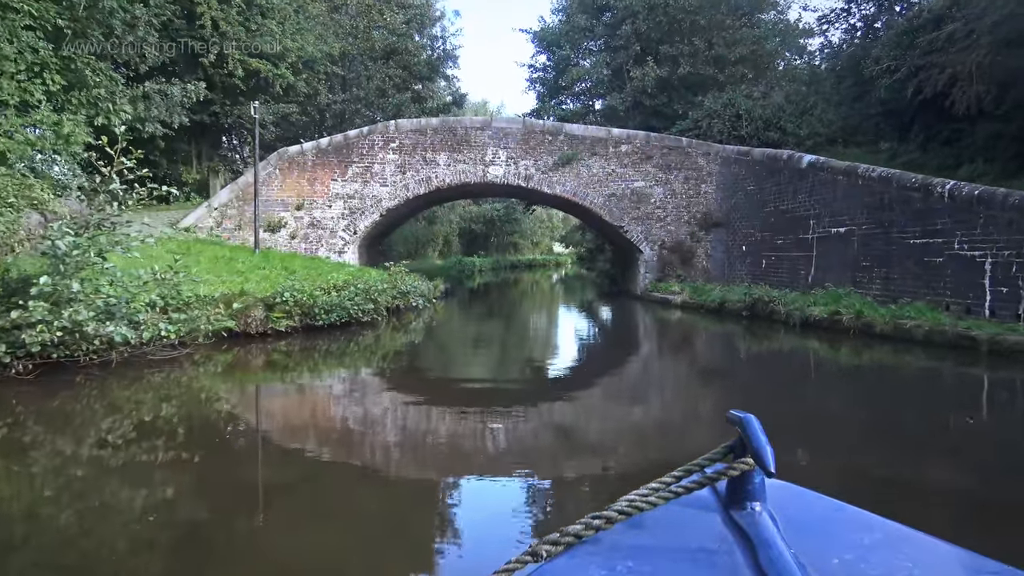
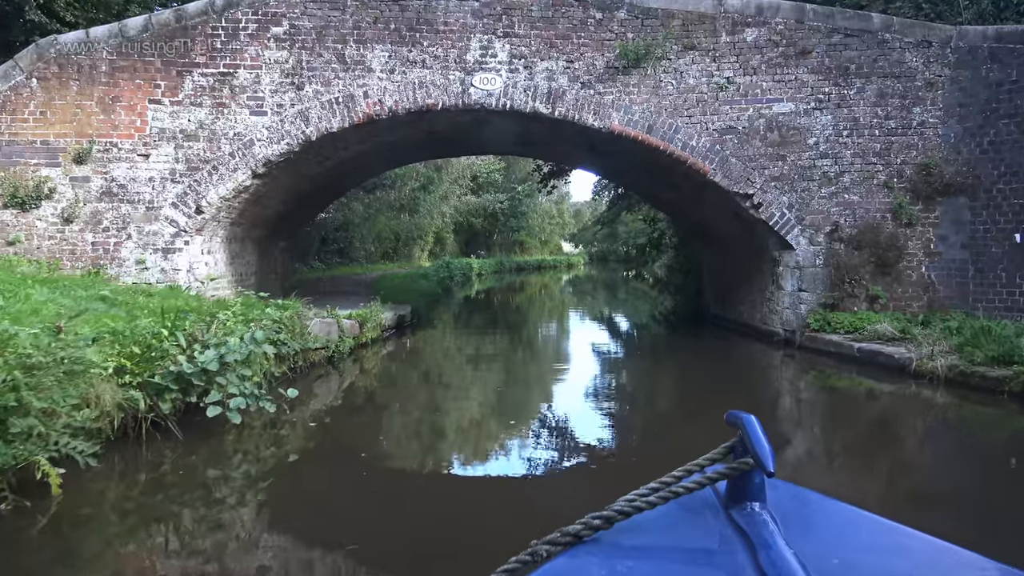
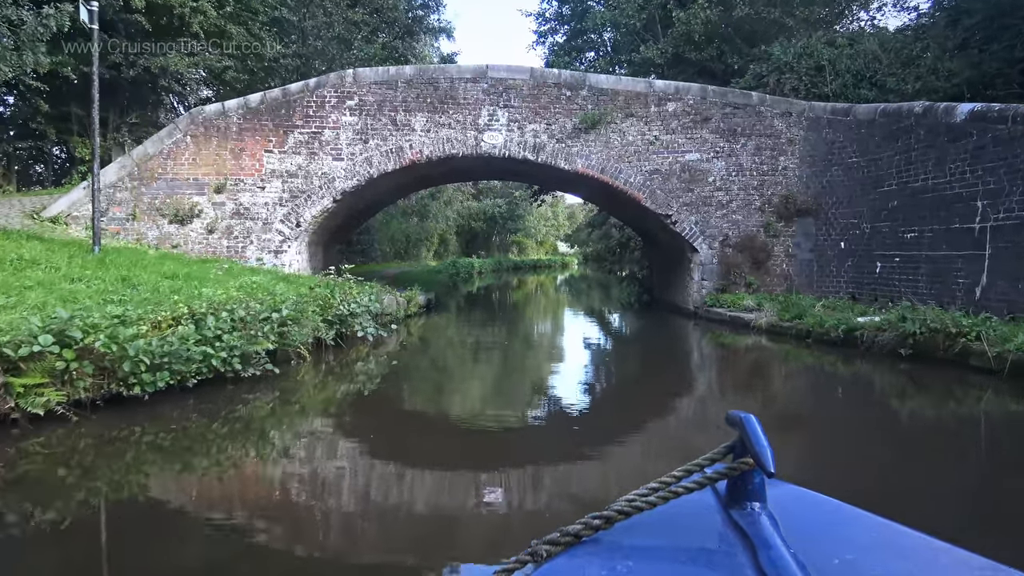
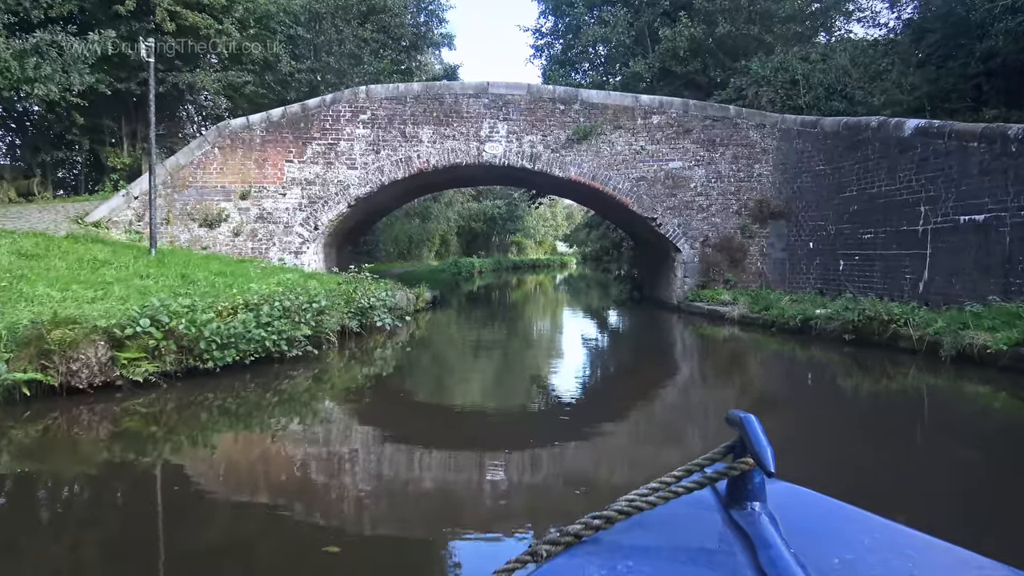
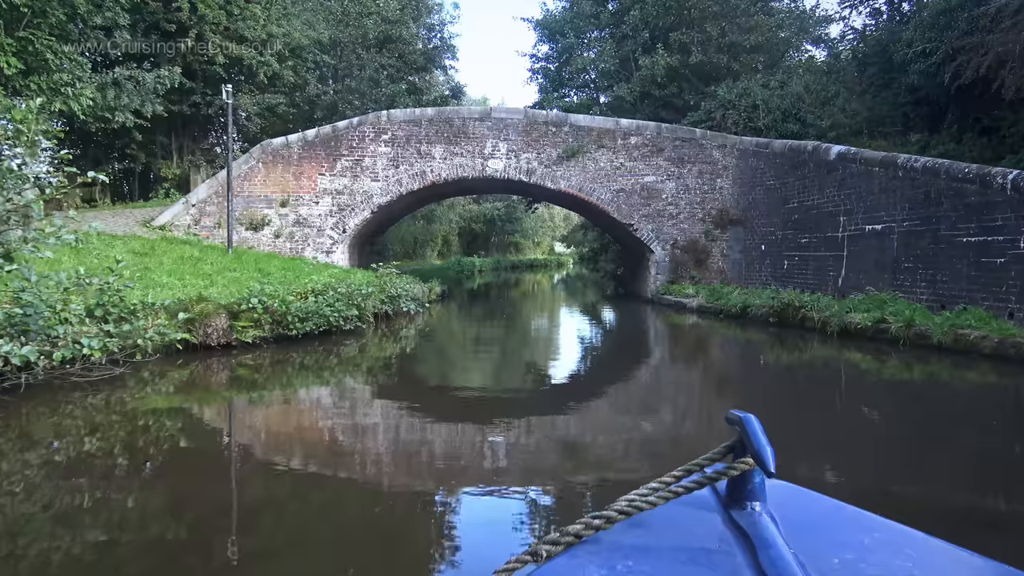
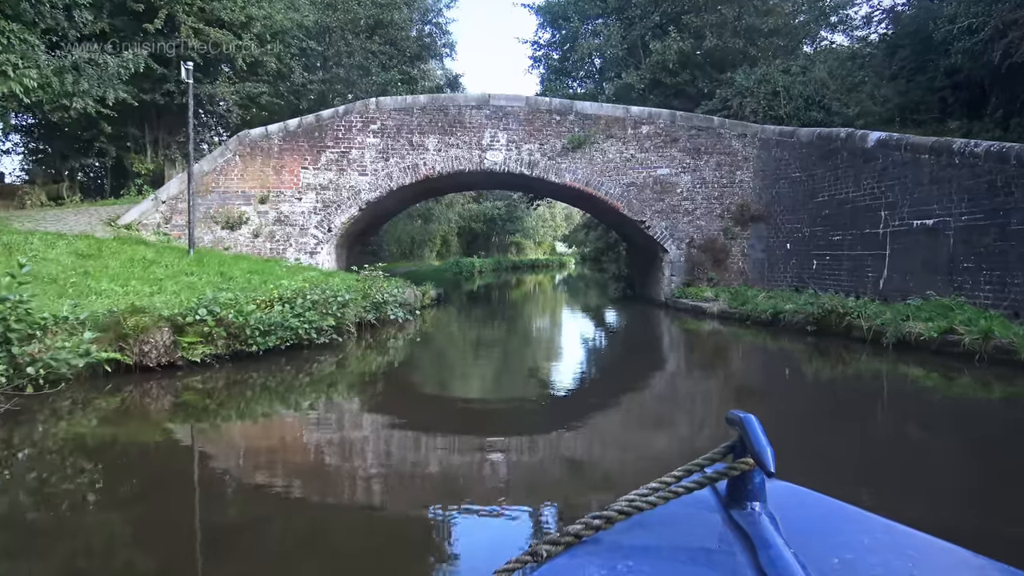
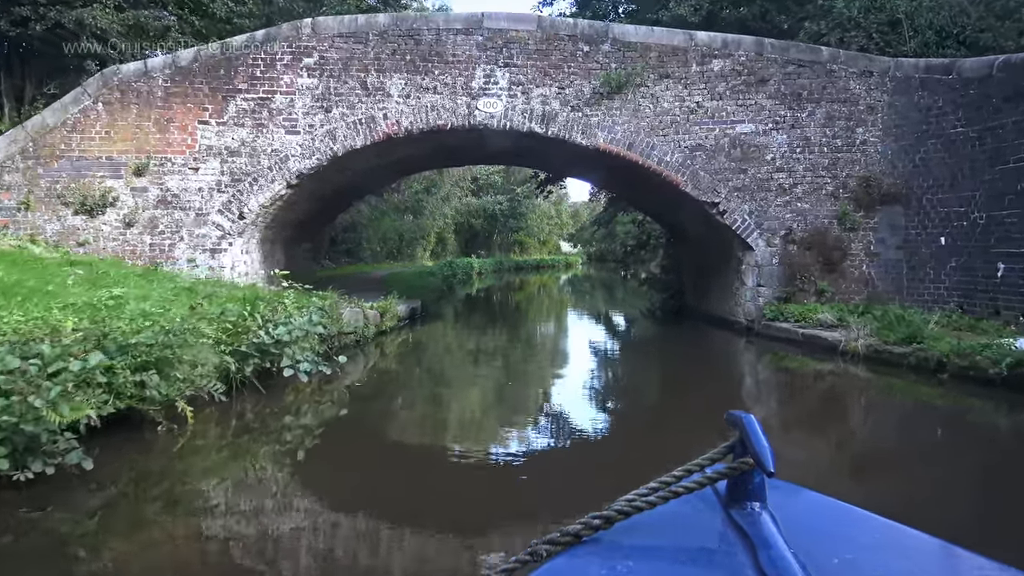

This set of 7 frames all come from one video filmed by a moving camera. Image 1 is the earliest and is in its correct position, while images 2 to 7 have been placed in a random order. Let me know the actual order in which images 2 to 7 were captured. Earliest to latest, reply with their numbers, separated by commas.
5, 6, 4, 3, 7, 2
